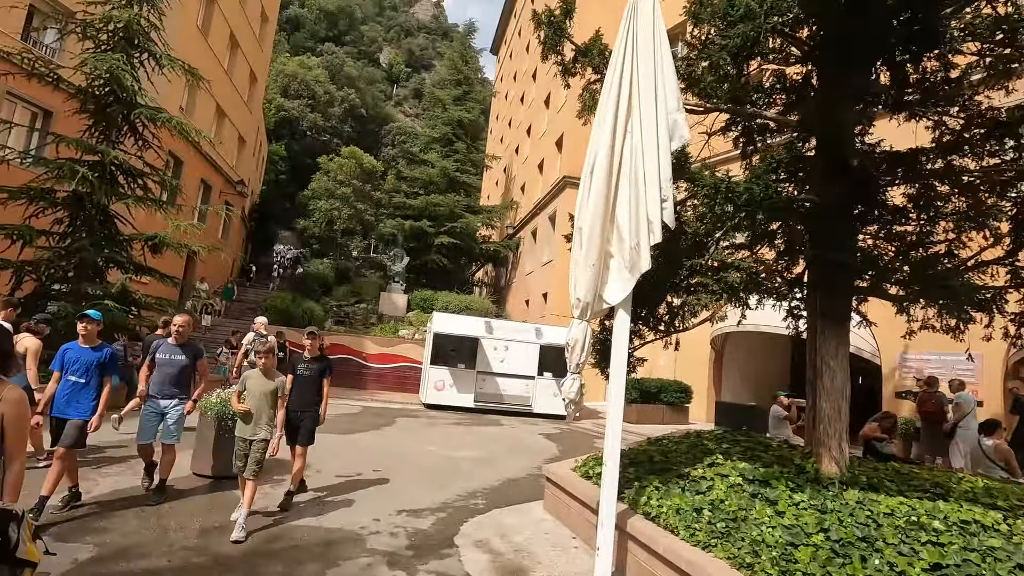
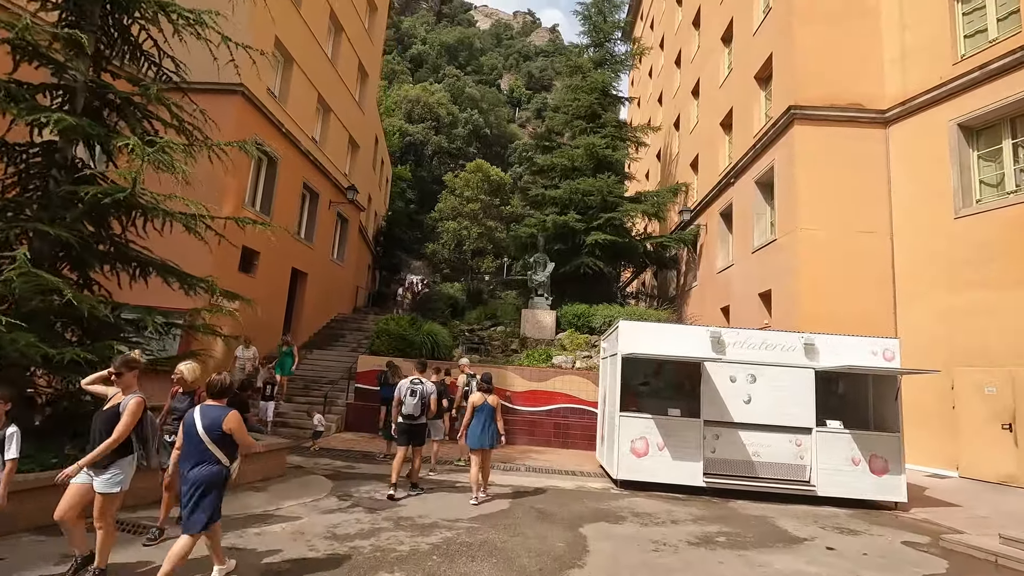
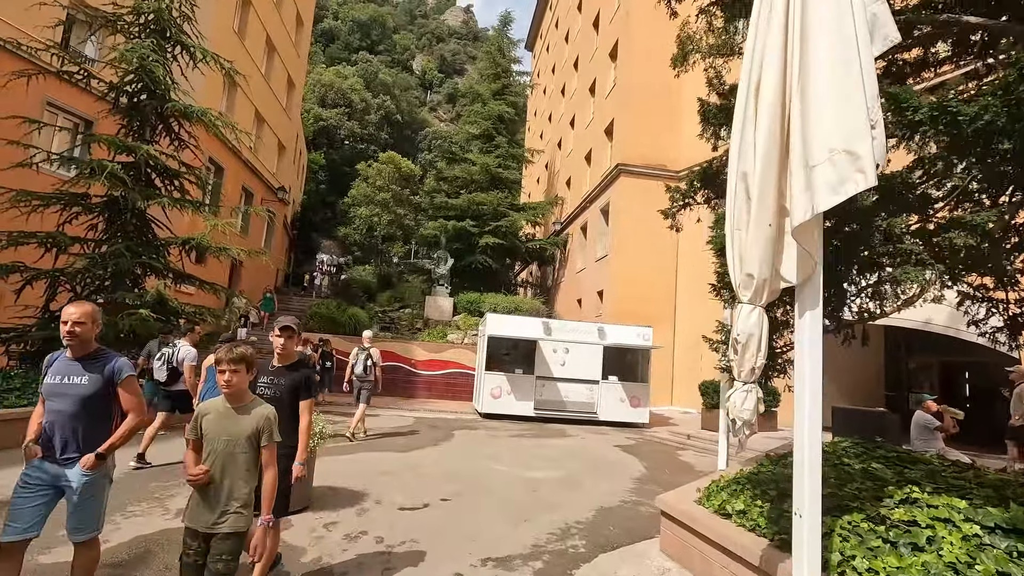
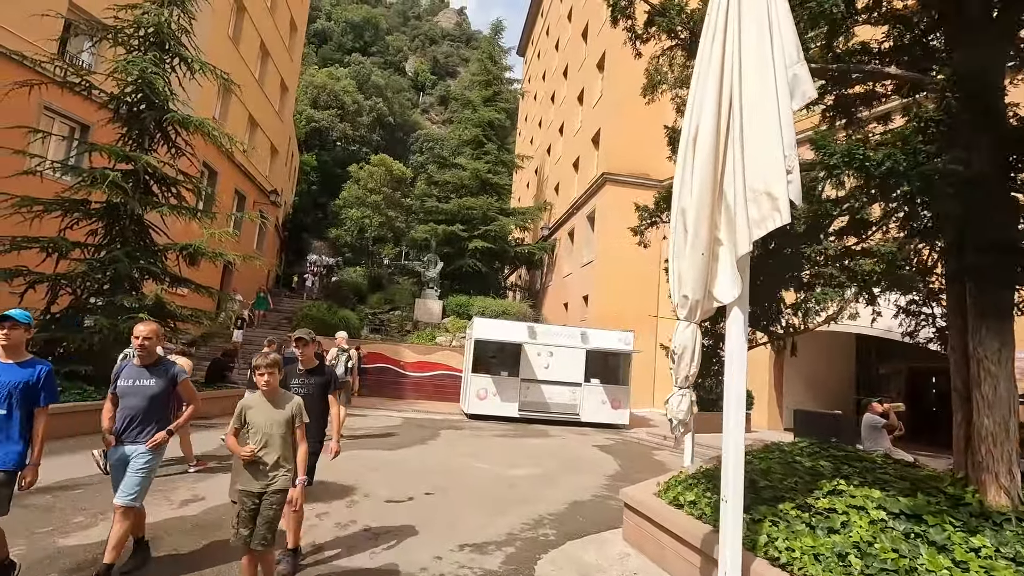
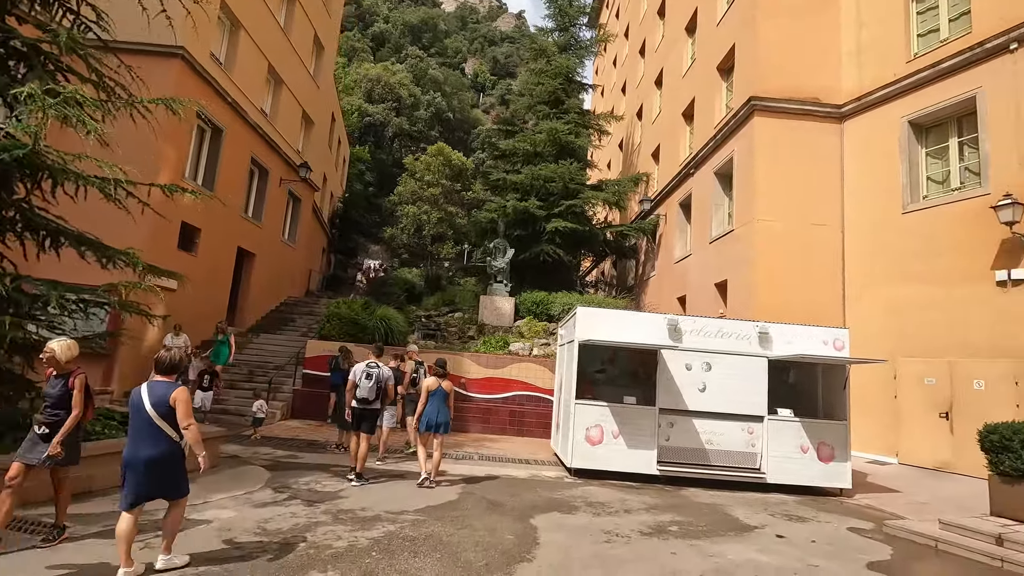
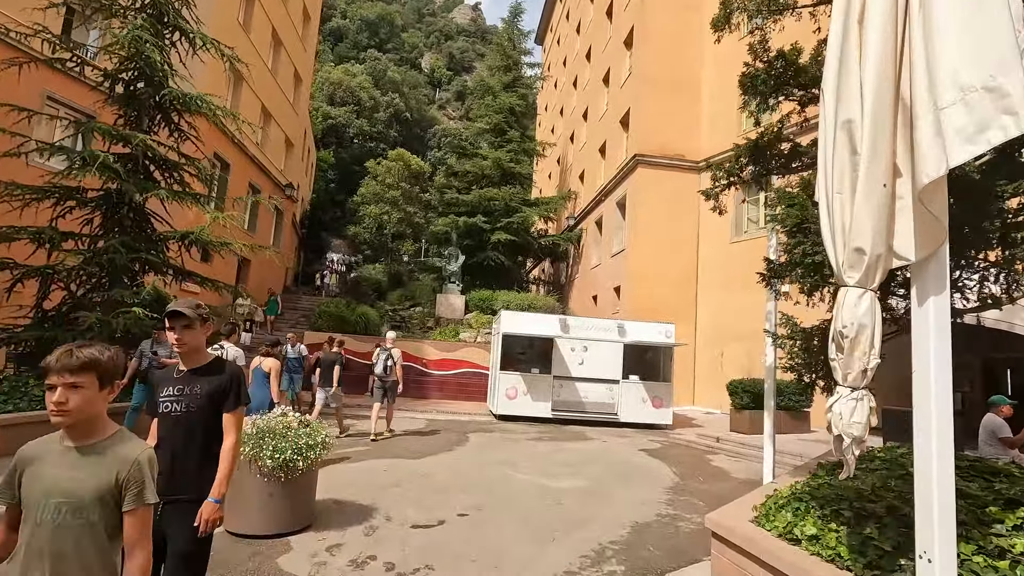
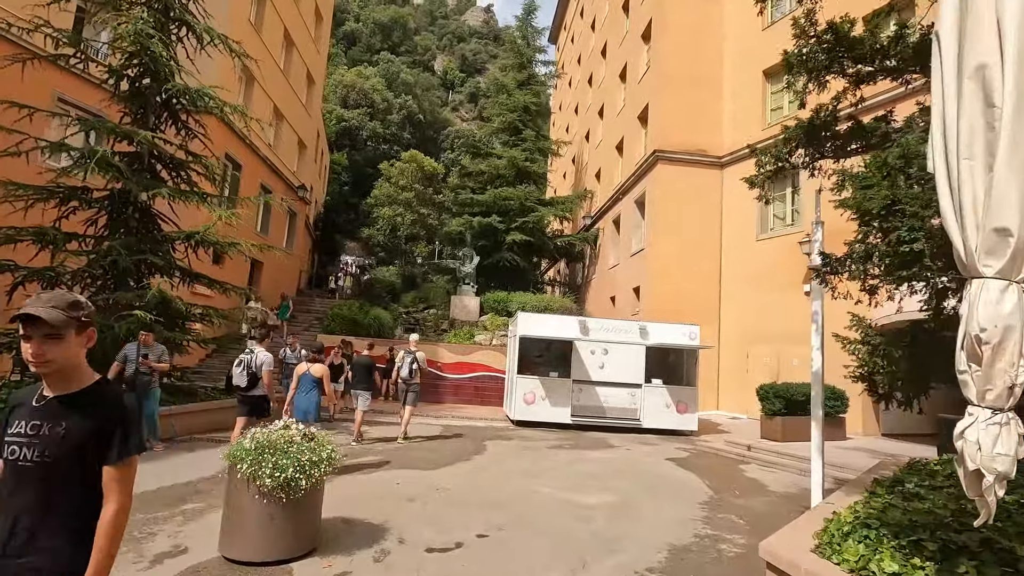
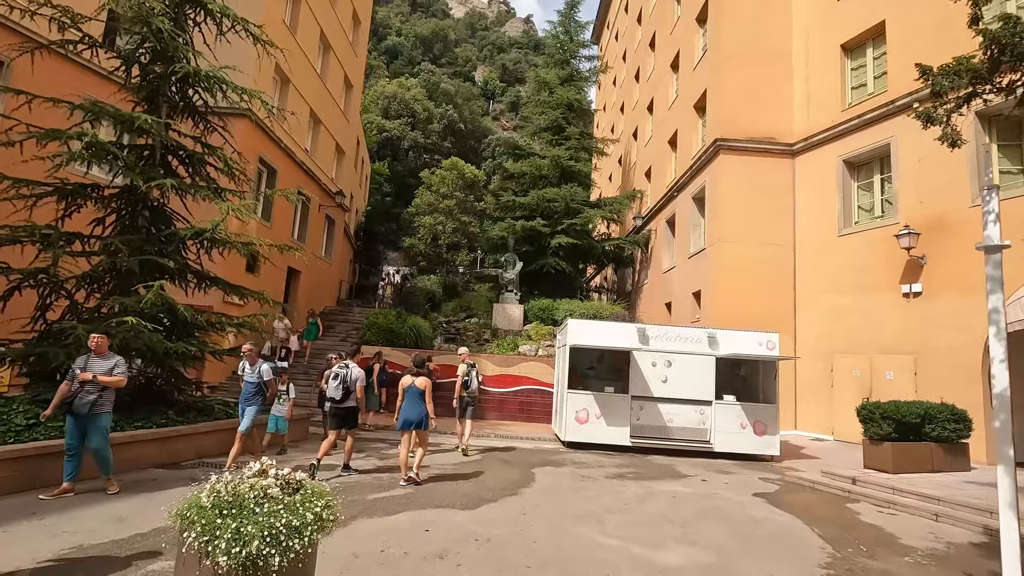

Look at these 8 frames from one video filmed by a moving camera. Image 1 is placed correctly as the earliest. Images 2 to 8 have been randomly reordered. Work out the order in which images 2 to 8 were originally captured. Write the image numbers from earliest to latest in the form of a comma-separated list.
4, 3, 6, 7, 8, 2, 5
